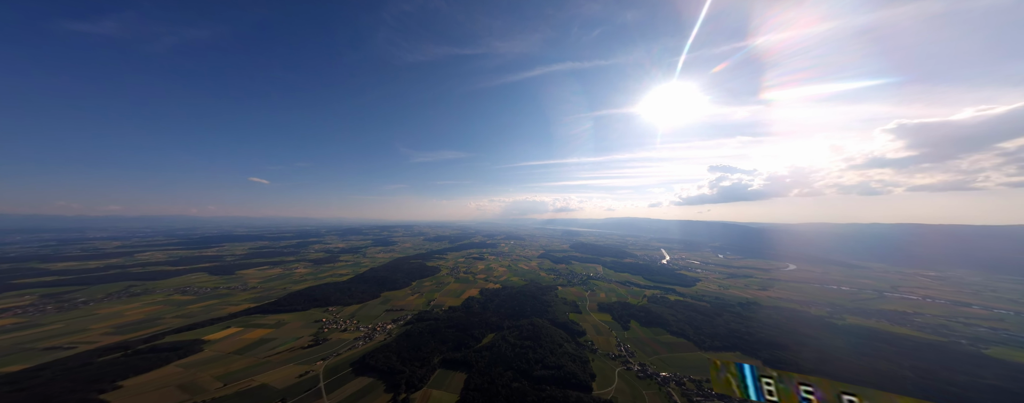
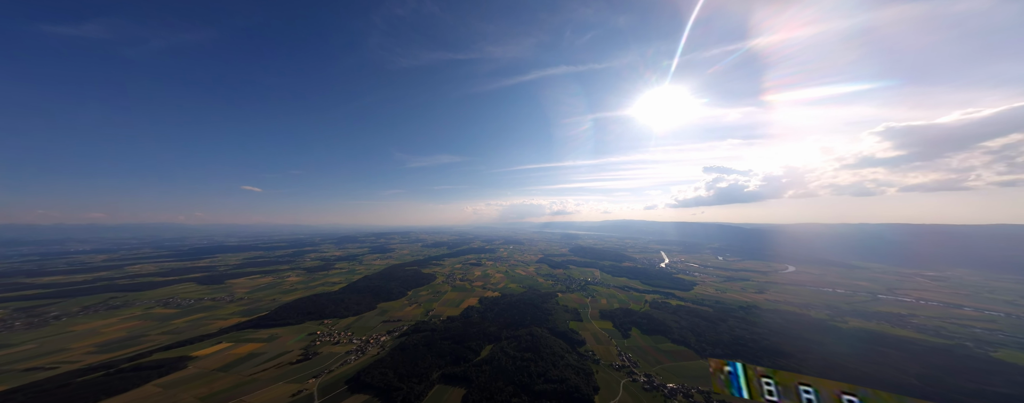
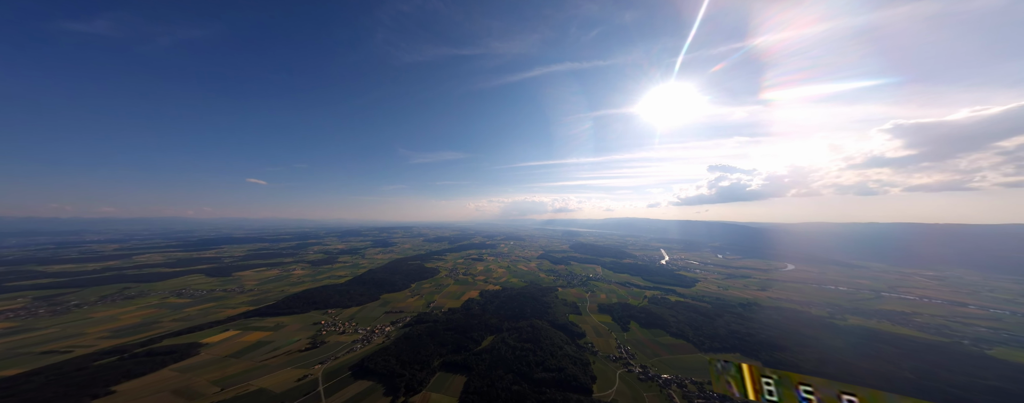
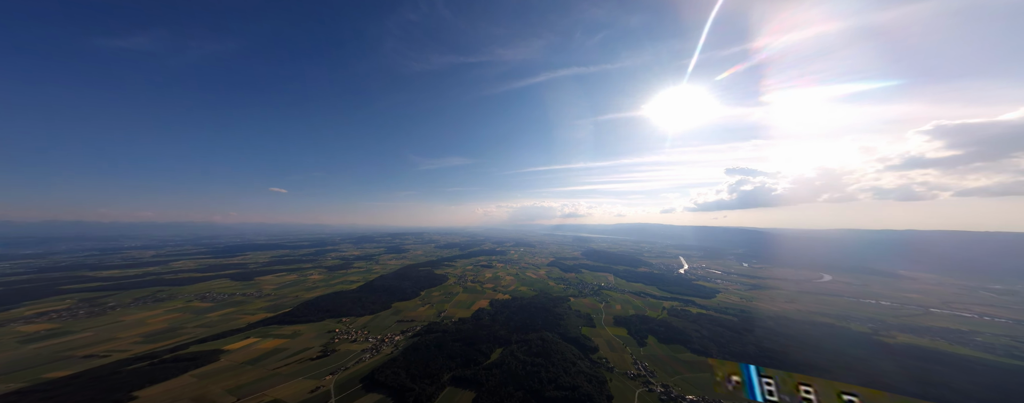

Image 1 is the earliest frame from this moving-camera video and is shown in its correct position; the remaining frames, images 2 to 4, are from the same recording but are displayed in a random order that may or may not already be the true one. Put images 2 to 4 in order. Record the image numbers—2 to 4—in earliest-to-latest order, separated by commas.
3, 2, 4
